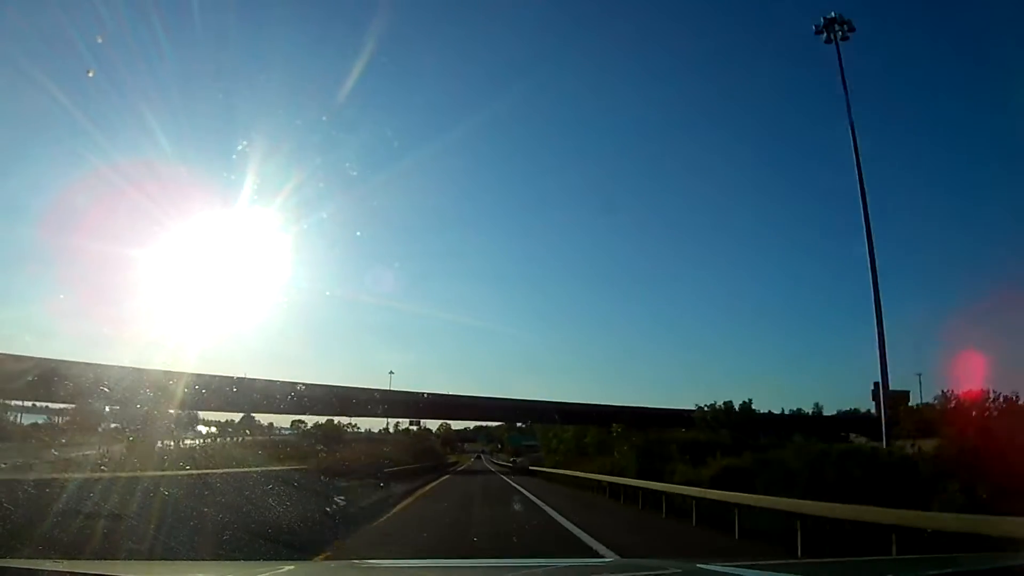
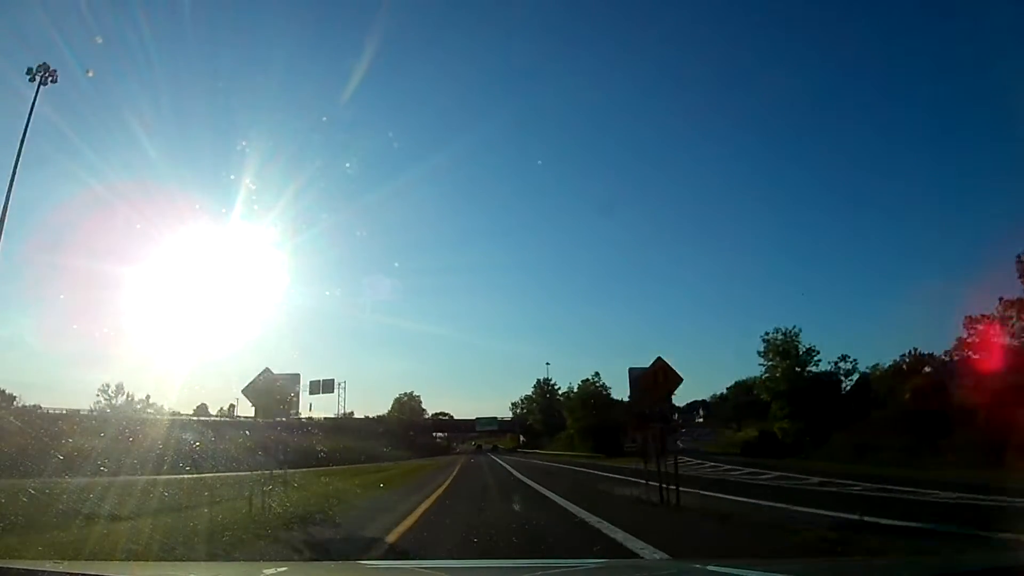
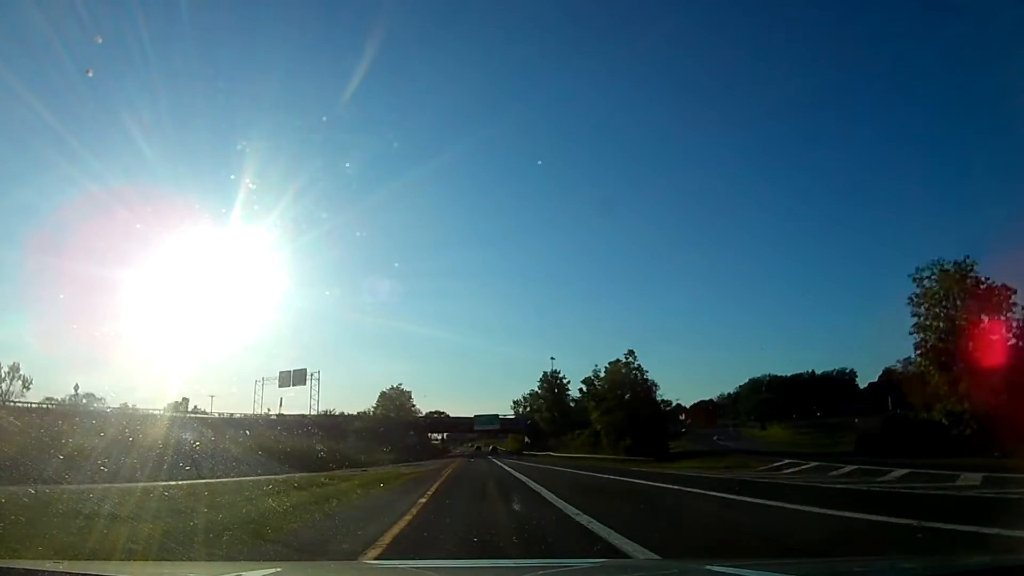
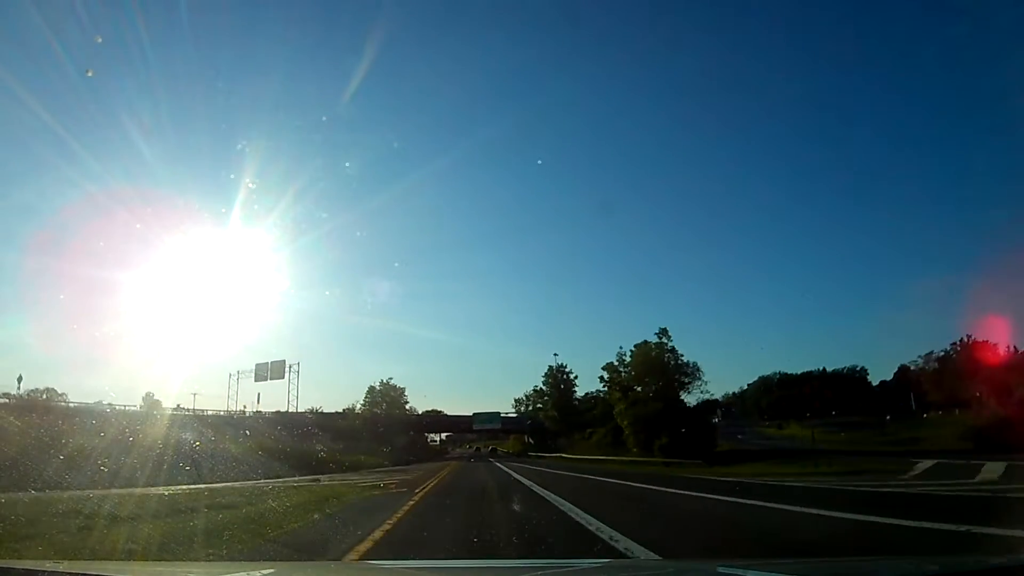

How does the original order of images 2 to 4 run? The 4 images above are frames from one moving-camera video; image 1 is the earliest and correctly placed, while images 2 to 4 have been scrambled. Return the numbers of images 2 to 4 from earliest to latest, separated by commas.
2, 3, 4
